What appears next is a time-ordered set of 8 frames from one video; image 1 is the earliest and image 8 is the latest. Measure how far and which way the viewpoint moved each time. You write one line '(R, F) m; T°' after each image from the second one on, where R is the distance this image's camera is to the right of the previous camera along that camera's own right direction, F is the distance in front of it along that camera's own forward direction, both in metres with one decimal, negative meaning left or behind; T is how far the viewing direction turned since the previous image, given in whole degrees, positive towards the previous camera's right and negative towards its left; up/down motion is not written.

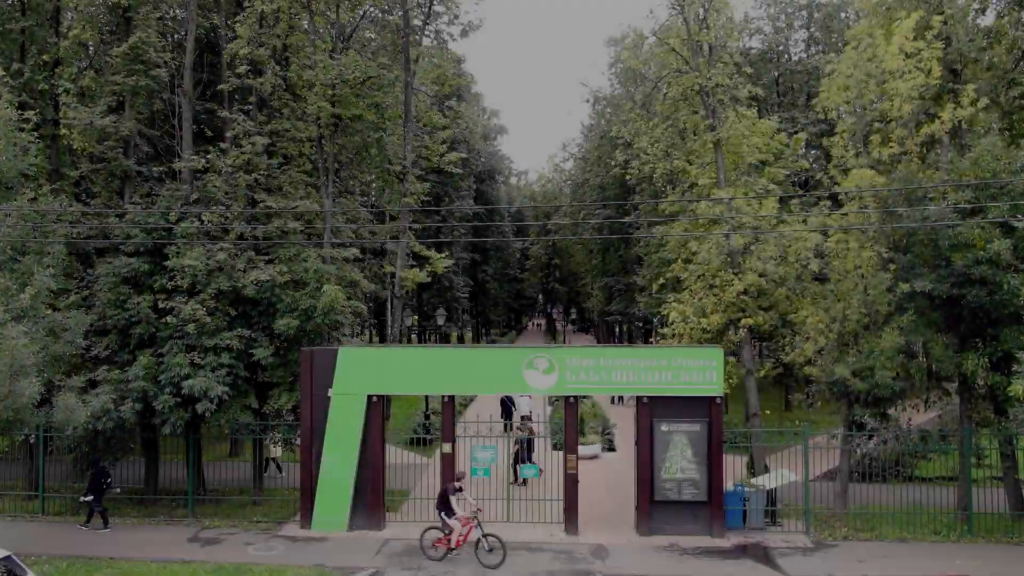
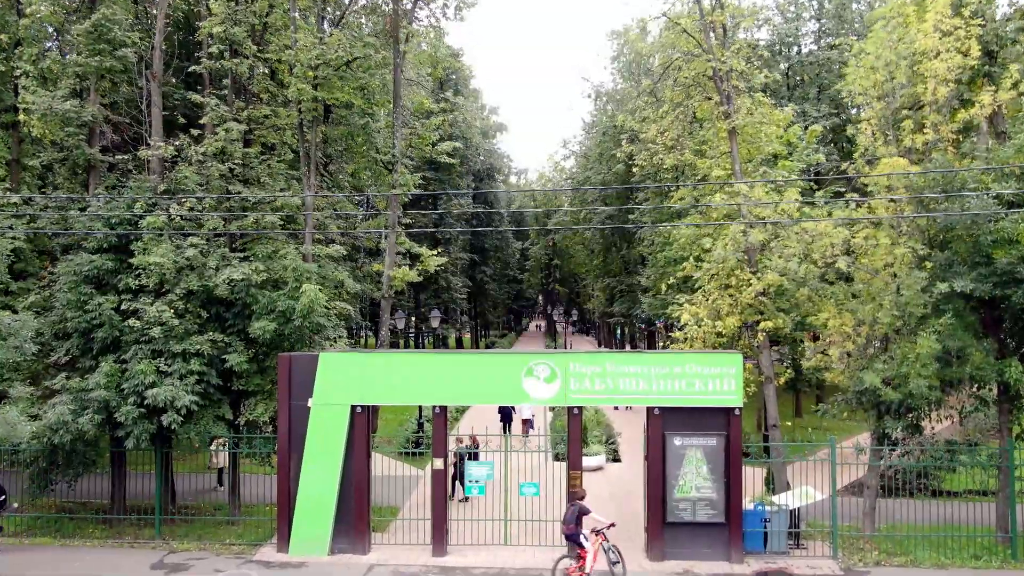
(0.0, +1.1) m; 0°
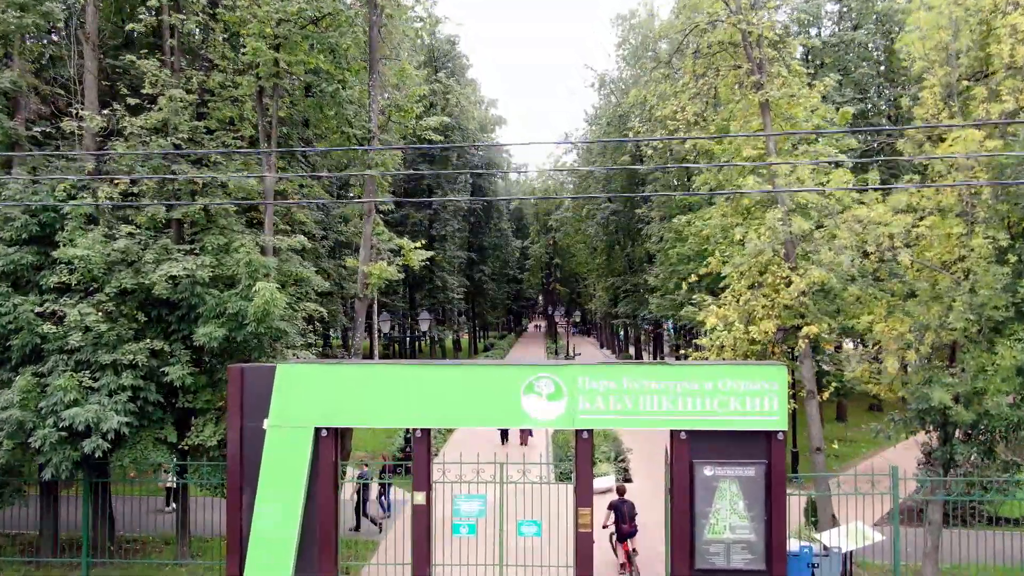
(+0.1, +2.0) m; 0°
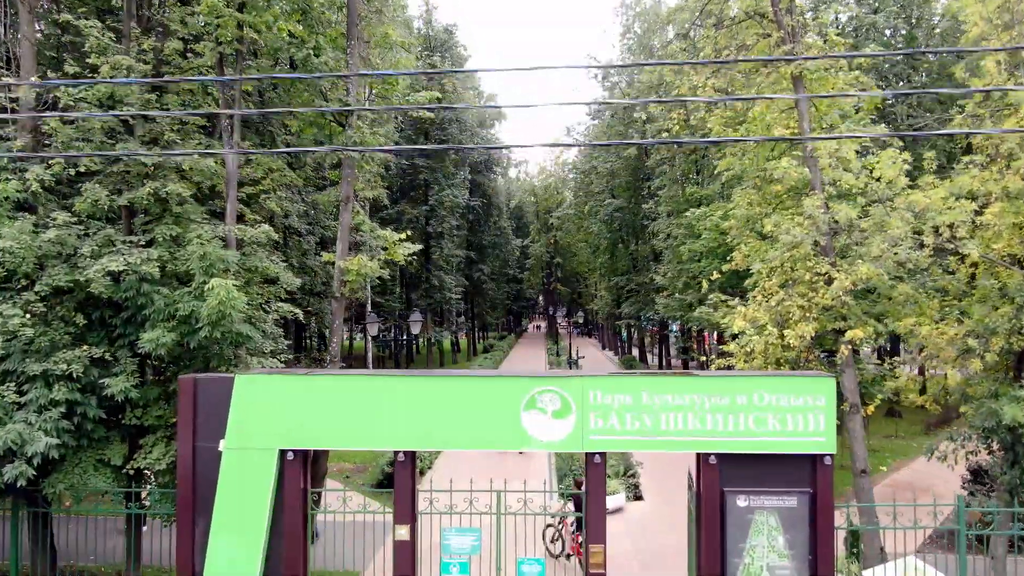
(0.0, +1.4) m; 0°
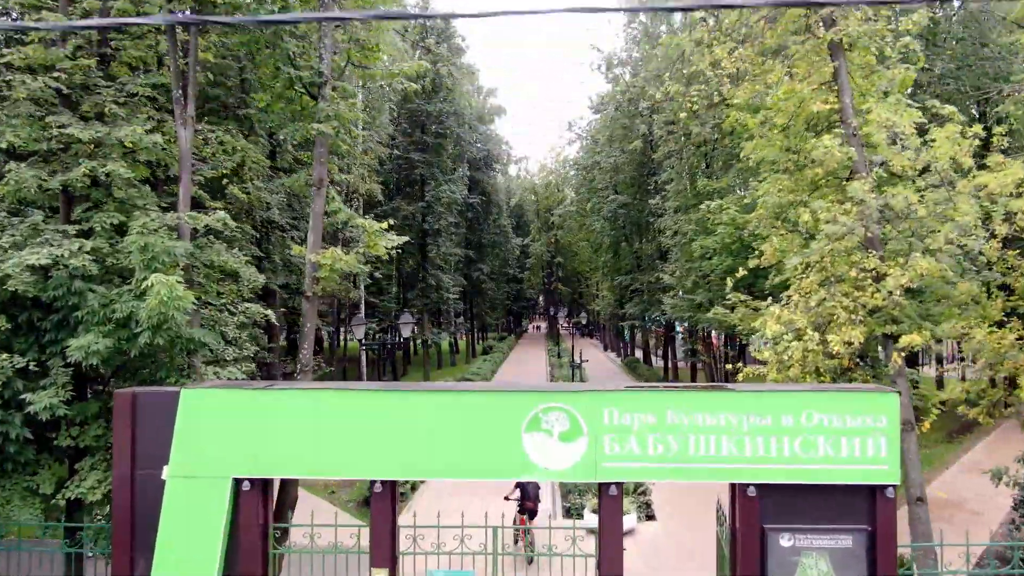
(0.0, +1.3) m; 0°
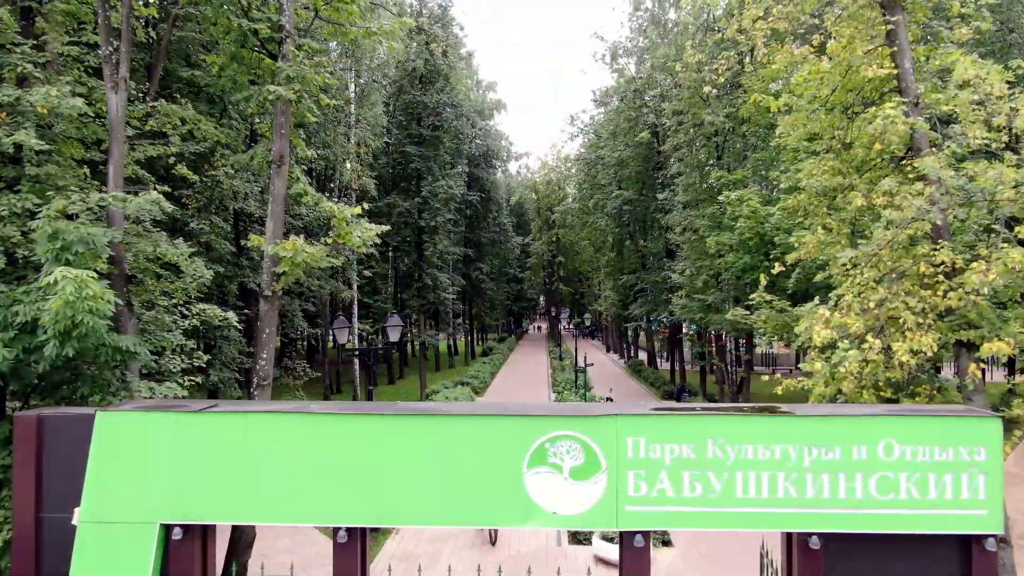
(0.0, +1.4) m; 0°
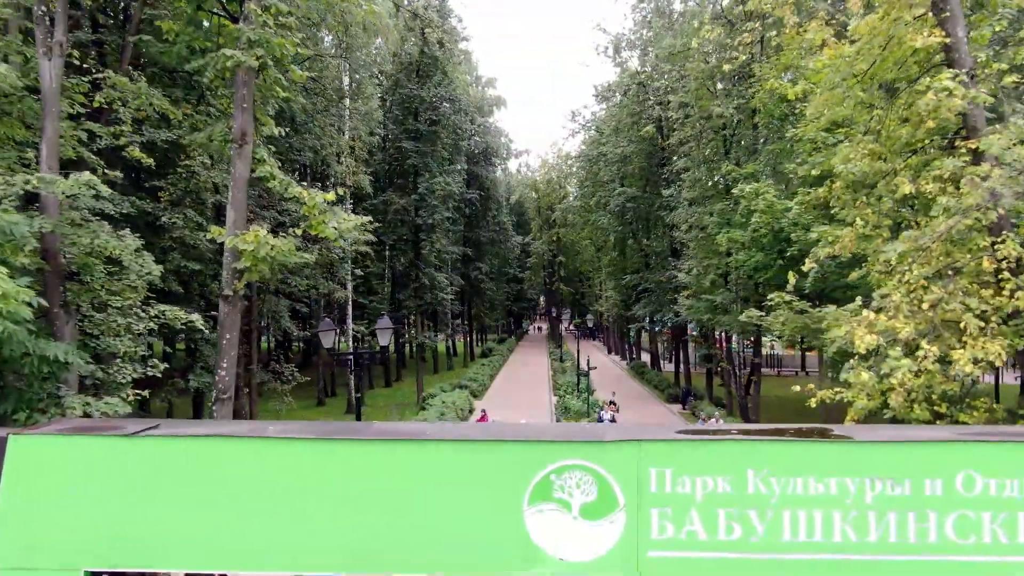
(0.0, +0.9) m; 0°
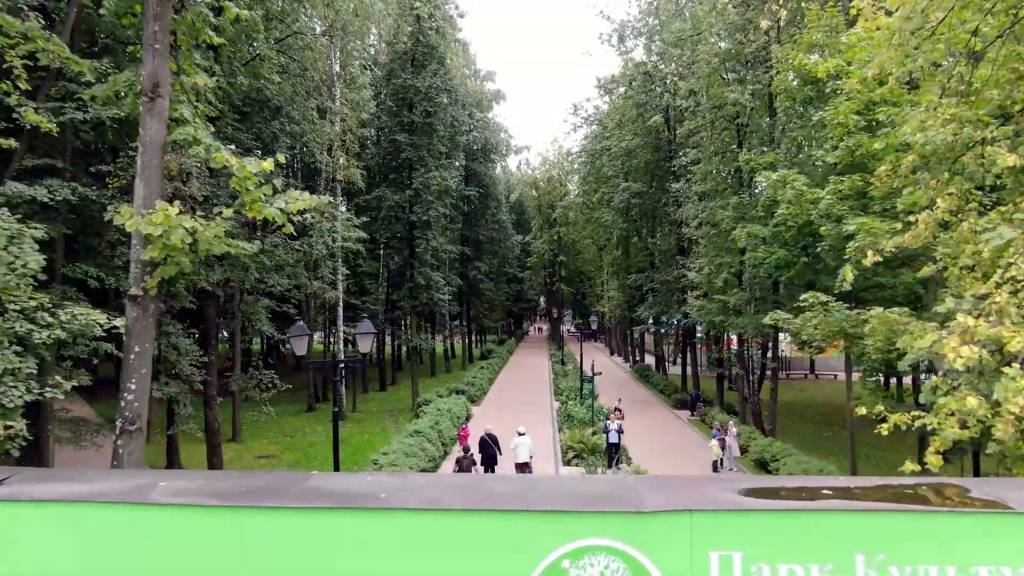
(0.0, +1.4) m; 0°
